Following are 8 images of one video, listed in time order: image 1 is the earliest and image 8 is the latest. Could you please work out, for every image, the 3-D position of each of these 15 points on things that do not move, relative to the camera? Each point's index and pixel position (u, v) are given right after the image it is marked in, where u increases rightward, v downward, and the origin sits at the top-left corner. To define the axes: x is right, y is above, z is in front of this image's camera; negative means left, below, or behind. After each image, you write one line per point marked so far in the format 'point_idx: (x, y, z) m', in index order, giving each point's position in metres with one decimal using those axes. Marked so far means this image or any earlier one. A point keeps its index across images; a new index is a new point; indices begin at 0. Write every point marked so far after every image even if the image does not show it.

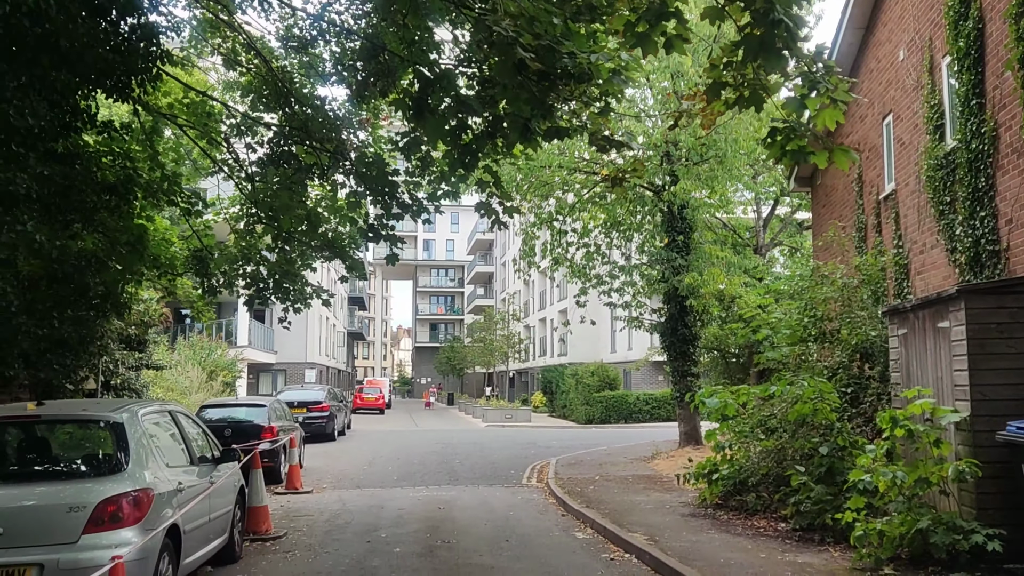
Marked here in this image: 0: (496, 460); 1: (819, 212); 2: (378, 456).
0: (-0.3, -3.4, +16.1) m
1: (+5.5, +1.4, +14.6) m
2: (-2.8, -3.5, +17.0) m
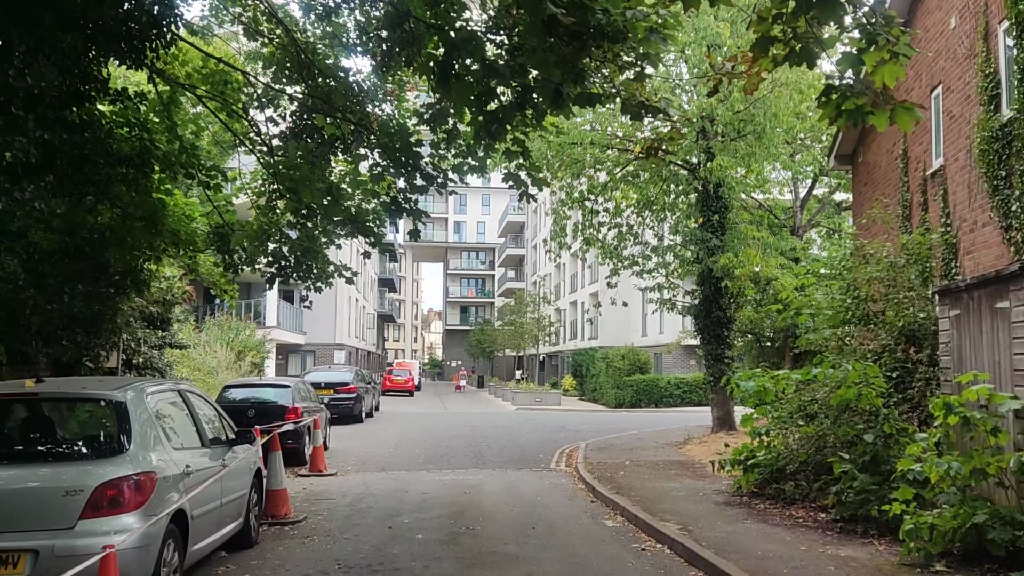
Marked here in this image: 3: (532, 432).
0: (+0.2, -3.0, +15.8) m
1: (+6.0, +1.7, +14.0) m
2: (-2.2, -3.1, +16.8) m
3: (+0.4, -3.2, +18.2) m
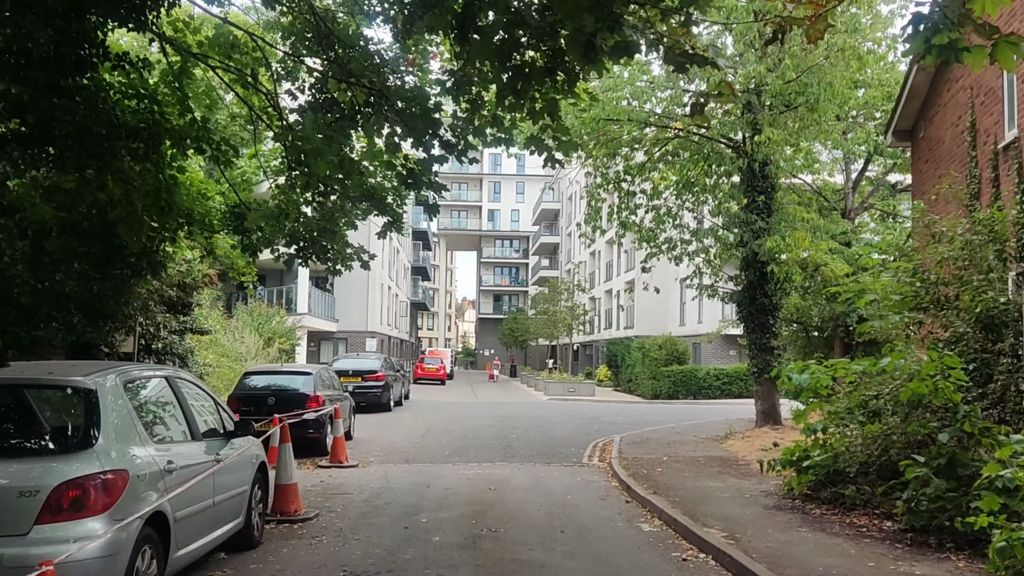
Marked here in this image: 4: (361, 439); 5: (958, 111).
0: (+0.8, -2.8, +15.2) m
1: (+6.5, +1.9, +13.0) m
2: (-1.6, -2.8, +16.3) m
3: (+1.1, -2.9, +17.5) m
4: (-2.7, -2.7, +14.5) m
5: (+6.2, +2.5, +11.3) m
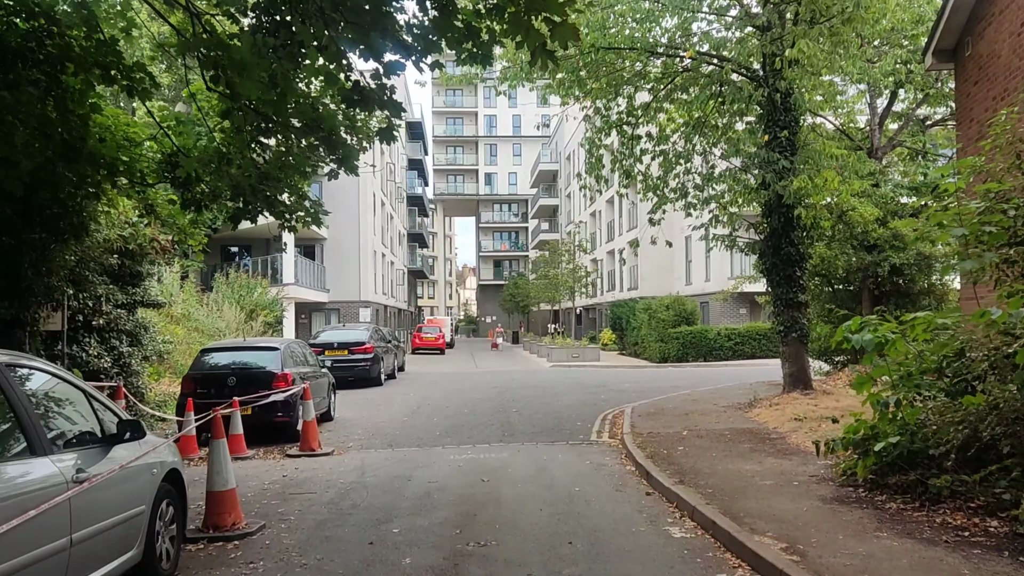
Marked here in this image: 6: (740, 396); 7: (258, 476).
0: (+0.8, -2.0, +13.7) m
1: (+6.4, +2.8, +11.3) m
2: (-1.6, -2.1, +14.8) m
3: (+1.1, -2.1, +16.0) m
4: (-2.7, -2.1, +13.0) m
5: (+6.0, +3.2, +9.6) m
6: (+3.8, -1.8, +13.3) m
7: (-2.6, -1.9, +8.3) m
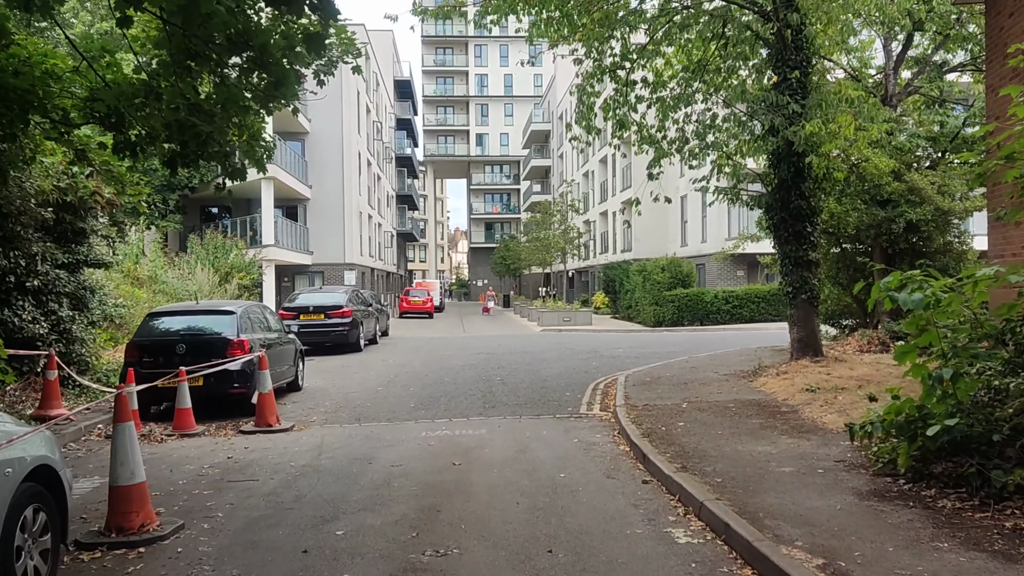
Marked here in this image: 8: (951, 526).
0: (+0.5, -1.4, +12.7) m
1: (+6.1, +3.3, +10.1) m
2: (-1.9, -1.4, +13.8) m
3: (+0.8, -1.3, +15.0) m
4: (-3.0, -1.5, +12.0) m
5: (+5.8, +3.7, +8.5) m
6: (+3.5, -1.1, +12.4) m
7: (-2.8, -1.5, +7.3) m
8: (+2.2, -1.2, +4.2) m
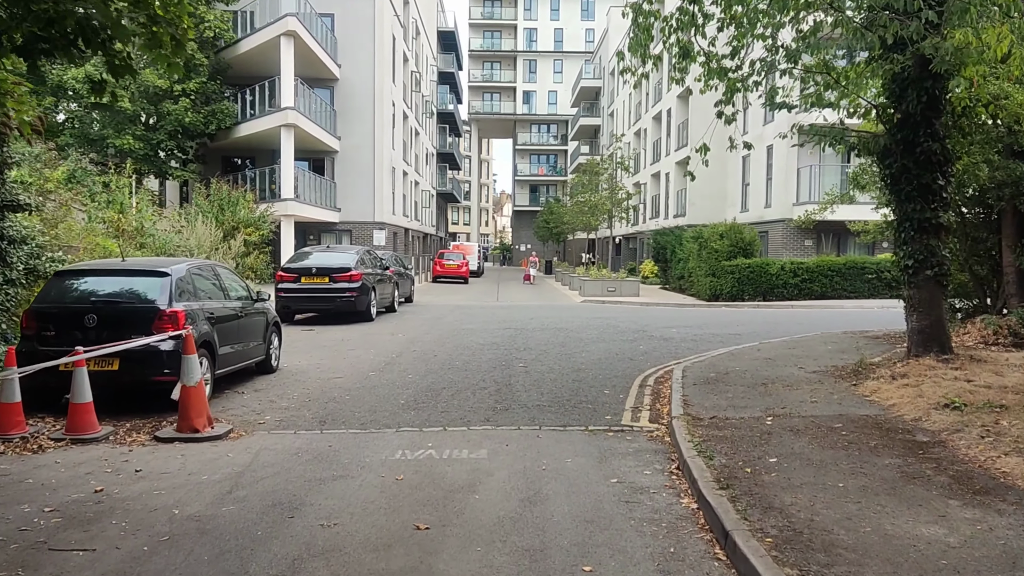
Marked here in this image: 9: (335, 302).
0: (+0.9, -0.9, +10.2) m
1: (+6.4, +3.5, +7.1) m
2: (-1.5, -0.9, +11.4) m
3: (+1.3, -0.8, +12.5) m
4: (-2.7, -1.0, +9.7) m
5: (+6.0, +3.8, +5.4) m
6: (+3.8, -0.8, +9.7) m
7: (-2.8, -1.2, +5.0) m
8: (+2.1, -1.2, +1.6) m
9: (-3.3, -0.3, +15.0) m
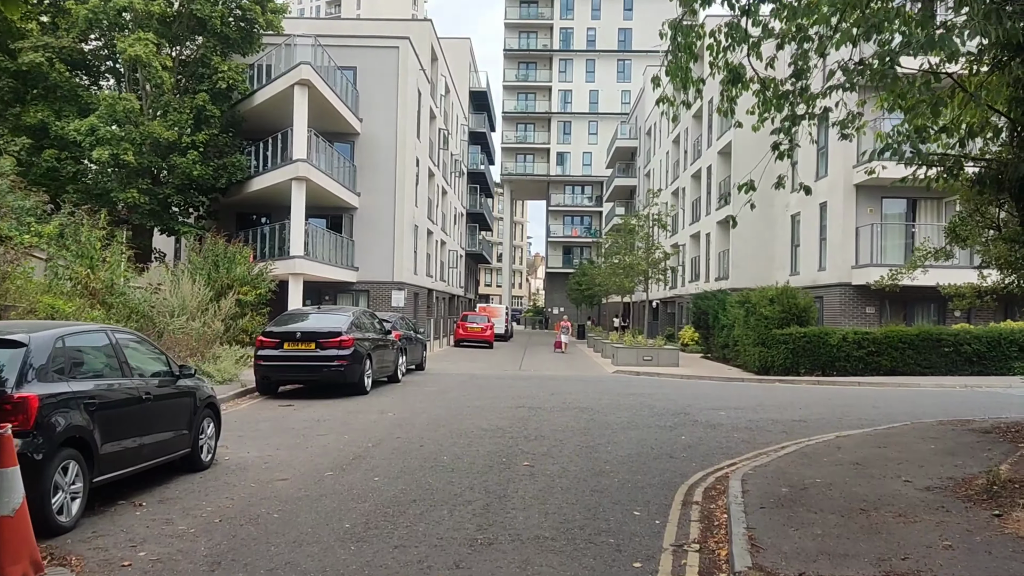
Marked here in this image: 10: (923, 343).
0: (+0.9, -1.7, +7.8) m
1: (+6.4, +2.9, +4.9) m
2: (-1.4, -1.7, +9.2) m
3: (+1.4, -1.7, +10.1) m
4: (-2.7, -1.7, +7.5) m
5: (+5.9, +3.4, +3.2) m
6: (+3.9, -1.5, +7.2) m
7: (-3.0, -1.5, +2.8) m
8: (+1.7, -1.3, -0.8) m
9: (-3.0, -1.3, +12.9) m
10: (+9.4, -1.2, +18.5) m
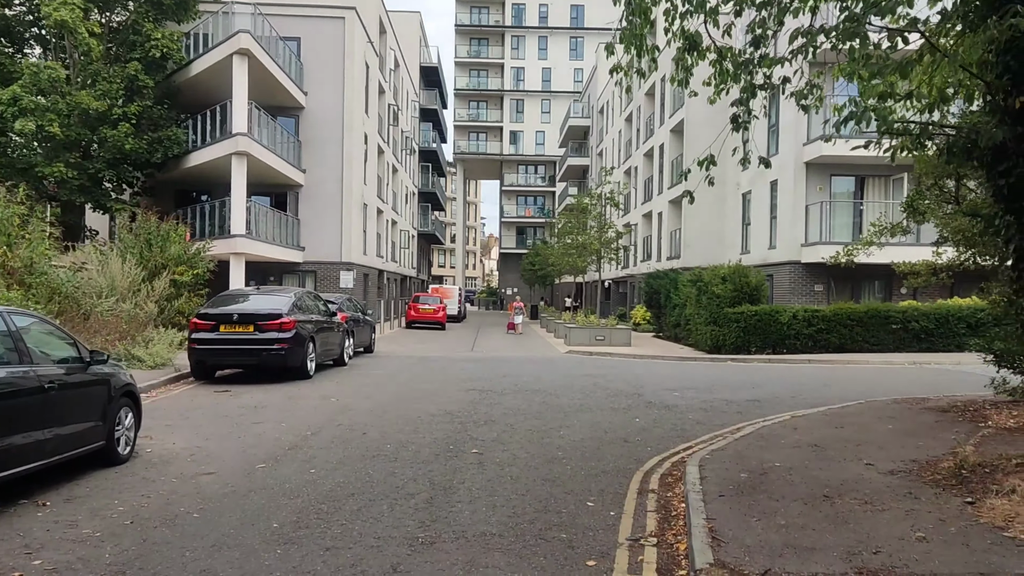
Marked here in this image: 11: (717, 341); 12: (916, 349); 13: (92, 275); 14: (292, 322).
0: (+0.4, -1.5, +7.5) m
1: (+6.0, +3.1, +4.7) m
2: (-1.9, -1.5, +8.7) m
3: (+0.8, -1.5, +9.8) m
4: (-3.1, -1.5, +6.9) m
5: (+5.7, +3.5, +3.0) m
6: (+3.4, -1.3, +7.0) m
7: (-3.2, -1.5, +2.2) m
8: (+1.7, -1.3, -1.1) m
9: (-3.8, -1.0, +12.3) m
10: (+8.3, -0.7, +18.6) m
11: (+4.7, -1.2, +18.6) m
12: (+9.4, -1.4, +18.7) m
13: (-7.5, +0.2, +14.5) m
14: (-3.4, -0.5, +12.6) m
